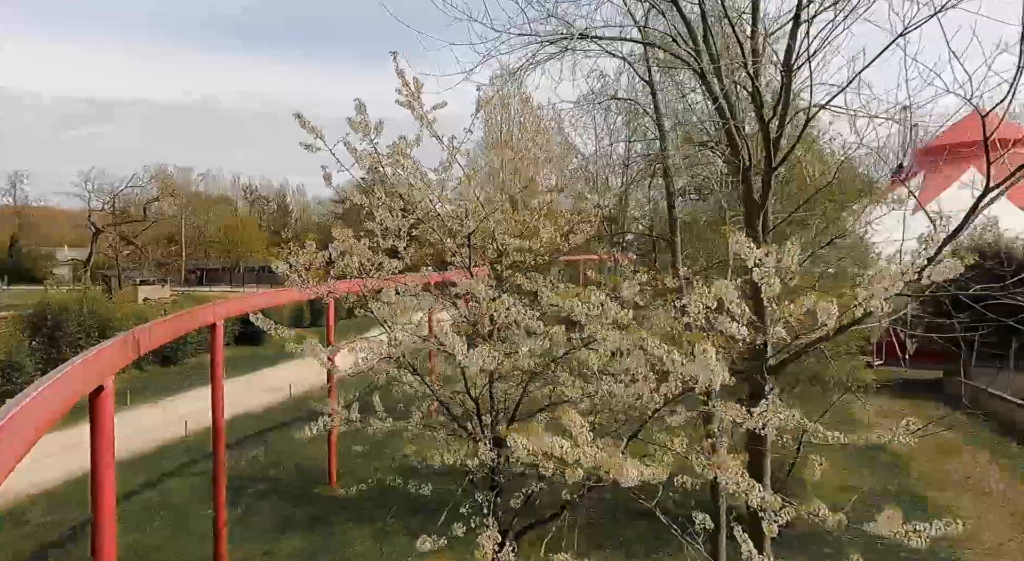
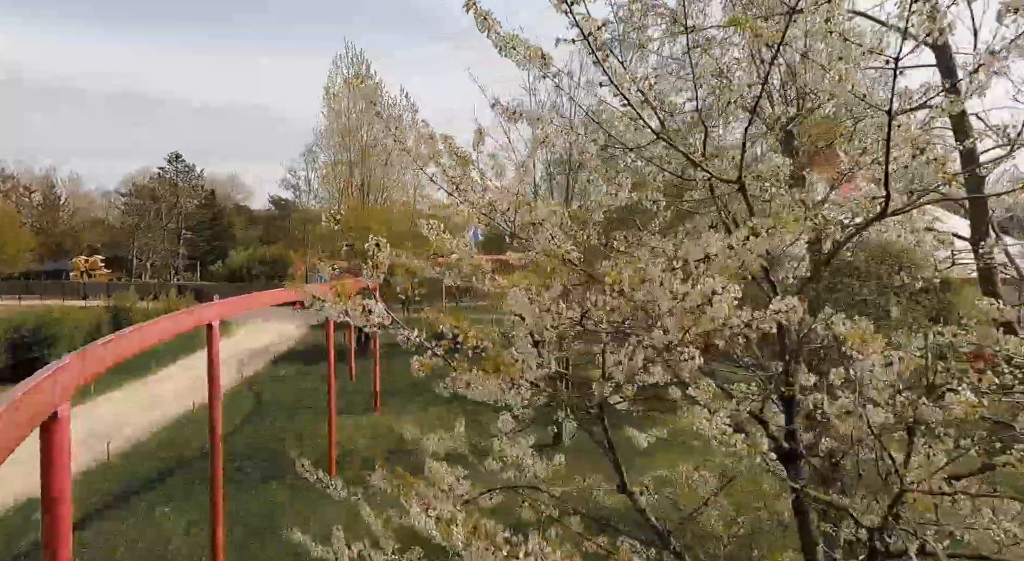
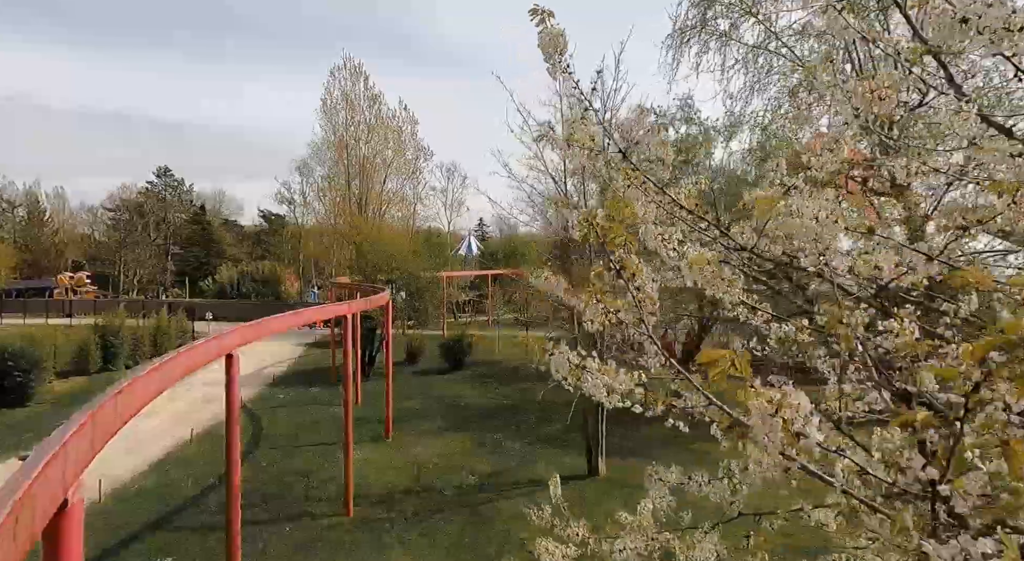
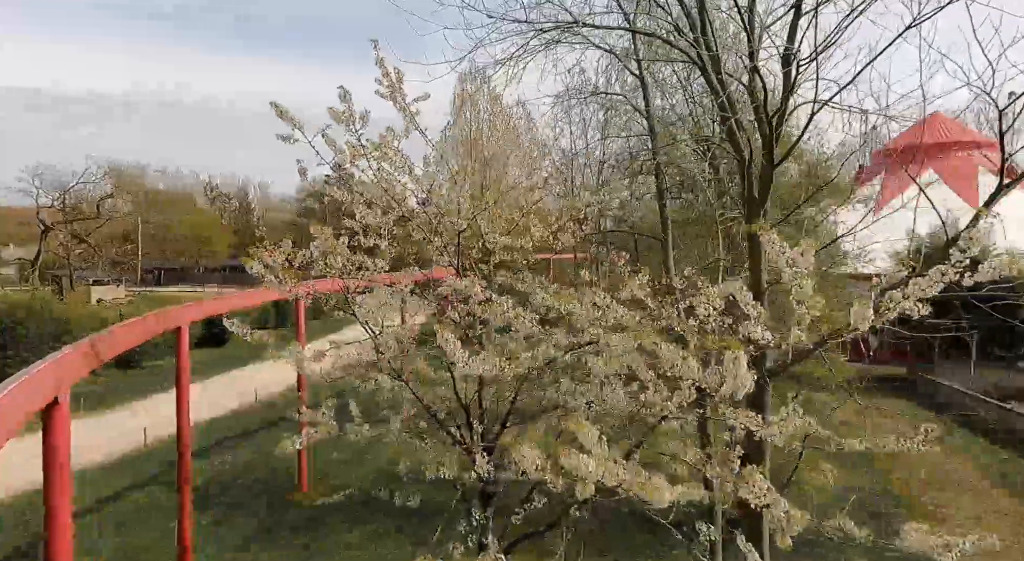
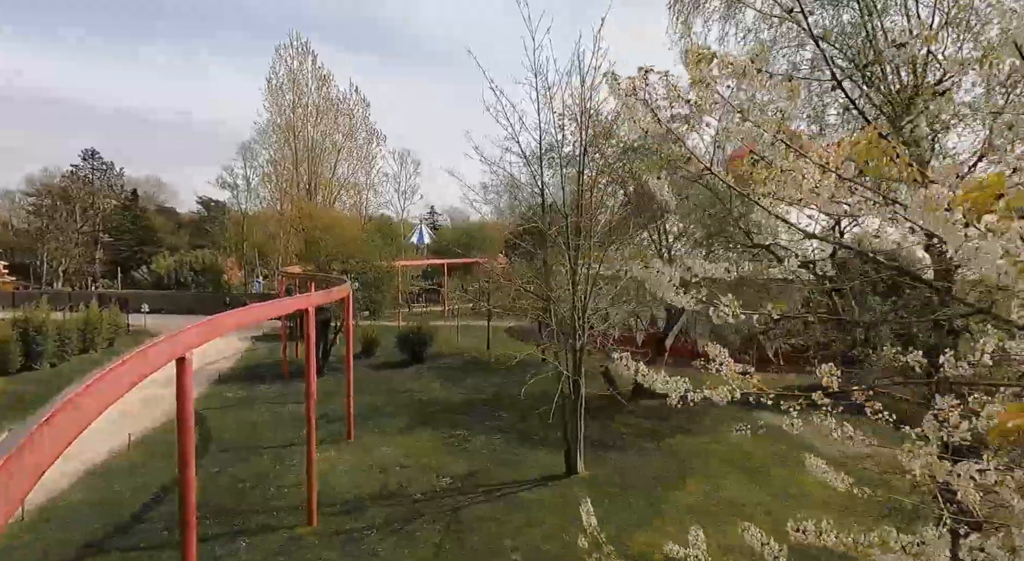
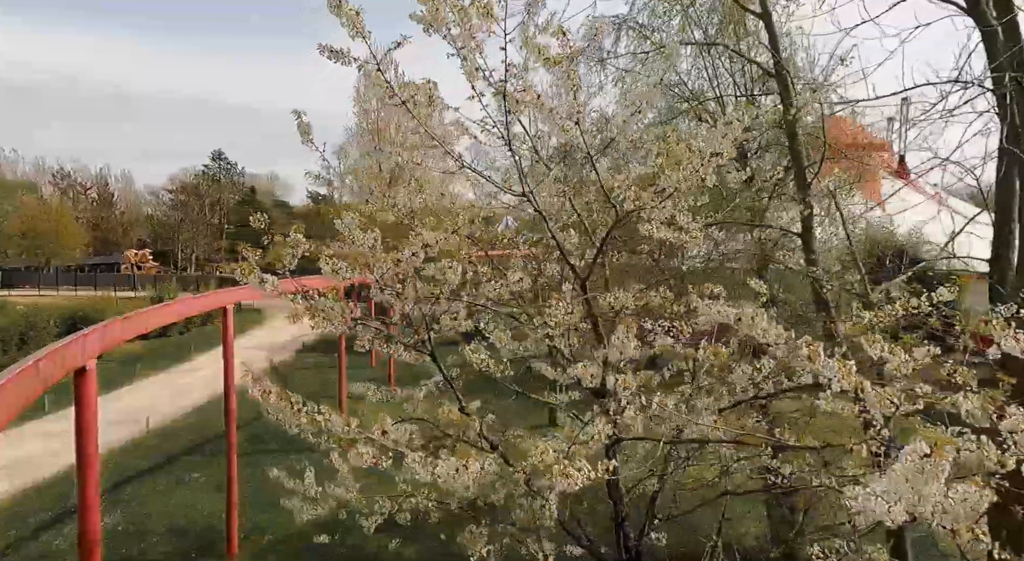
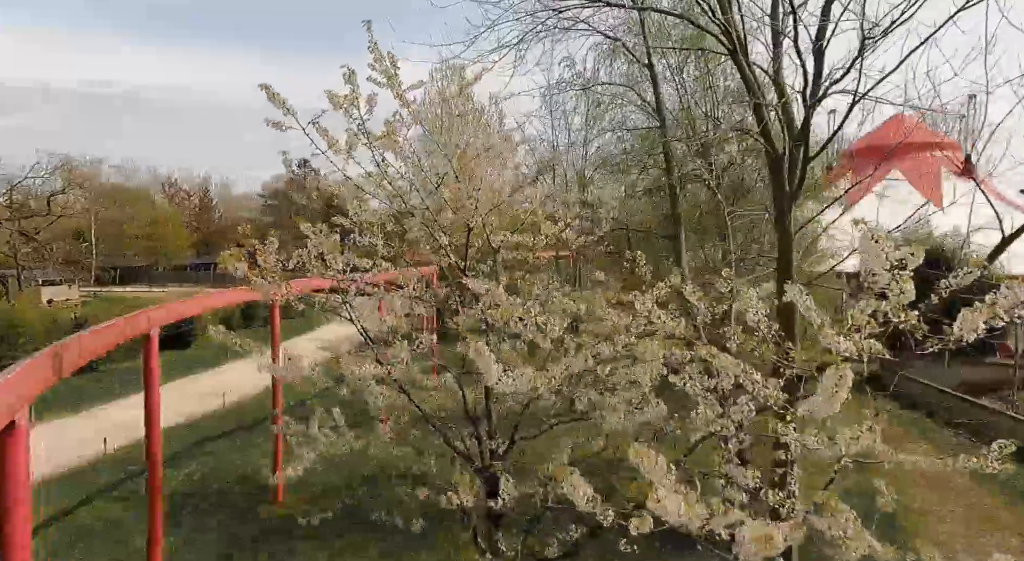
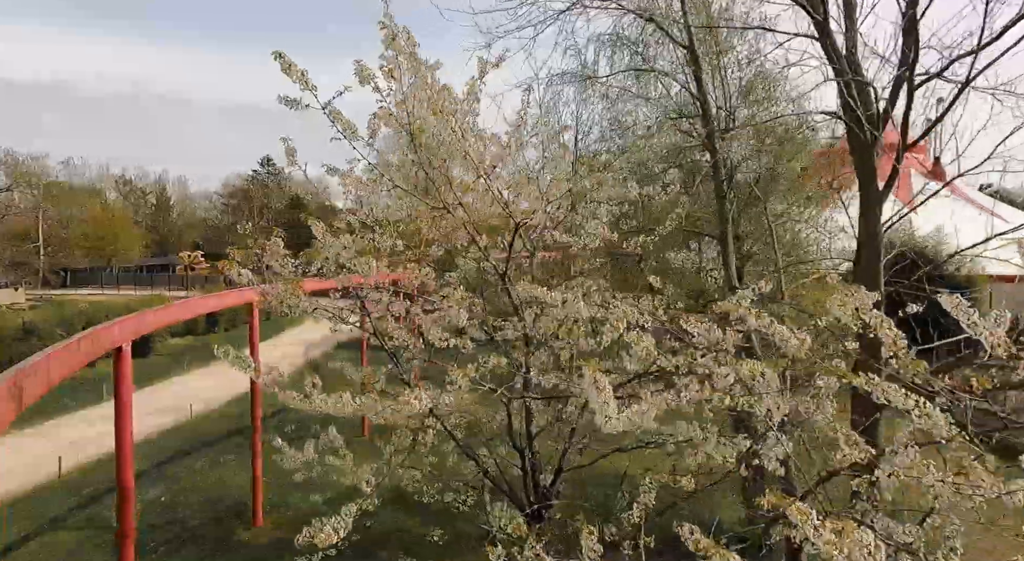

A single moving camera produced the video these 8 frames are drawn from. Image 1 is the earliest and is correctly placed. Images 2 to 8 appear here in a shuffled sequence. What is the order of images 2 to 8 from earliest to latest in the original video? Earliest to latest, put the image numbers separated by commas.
4, 7, 8, 6, 2, 3, 5
